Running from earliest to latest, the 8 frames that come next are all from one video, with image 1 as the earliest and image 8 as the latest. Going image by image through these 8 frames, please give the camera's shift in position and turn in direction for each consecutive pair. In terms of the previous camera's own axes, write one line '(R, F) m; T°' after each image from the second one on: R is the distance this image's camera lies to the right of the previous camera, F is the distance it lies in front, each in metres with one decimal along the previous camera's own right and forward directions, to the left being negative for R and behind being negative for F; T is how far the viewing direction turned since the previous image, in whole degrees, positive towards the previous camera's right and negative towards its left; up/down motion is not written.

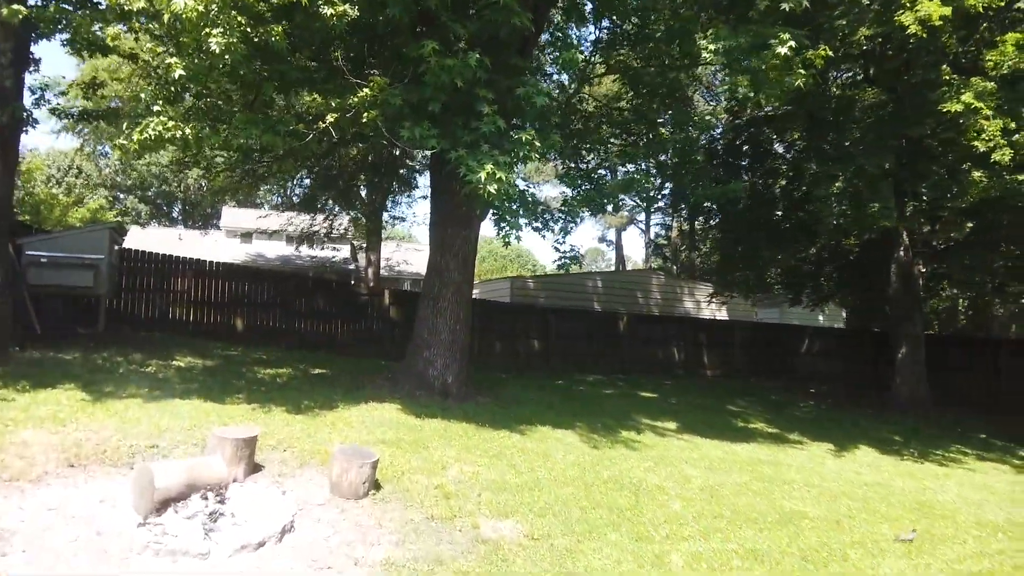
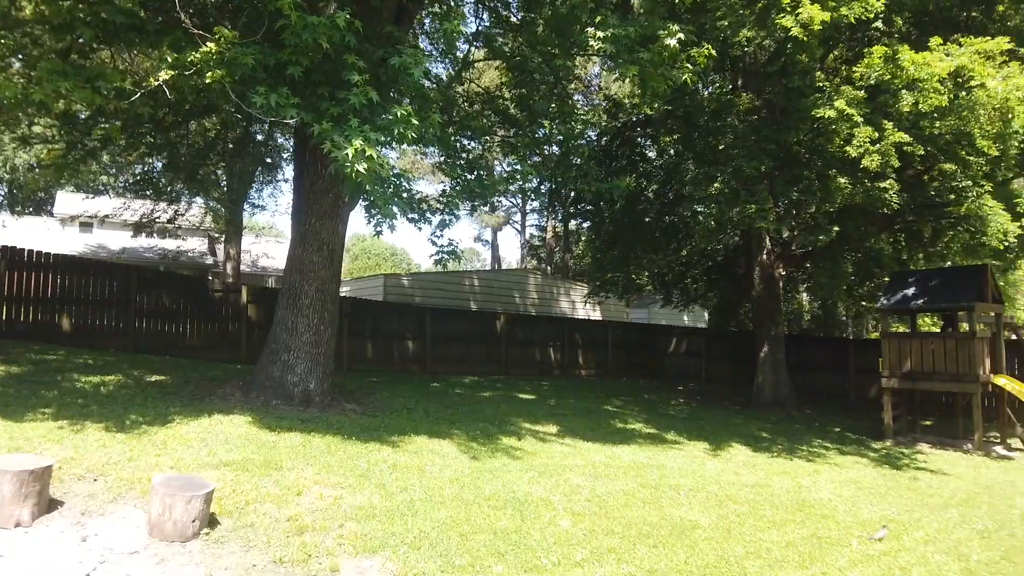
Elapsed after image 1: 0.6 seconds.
(0.0, +0.7) m; +10°
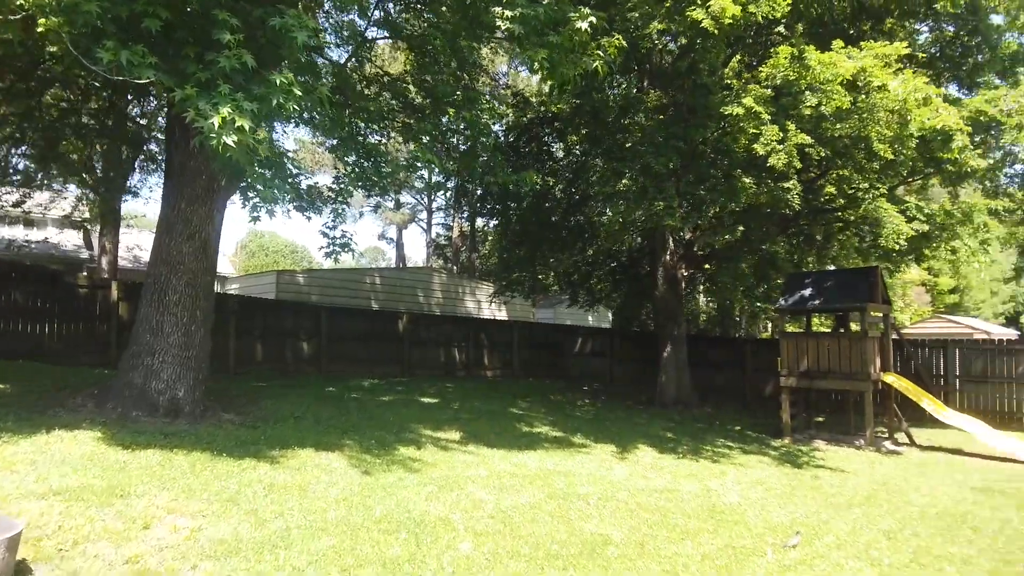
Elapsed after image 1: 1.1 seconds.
(+0.1, +0.6) m; +8°
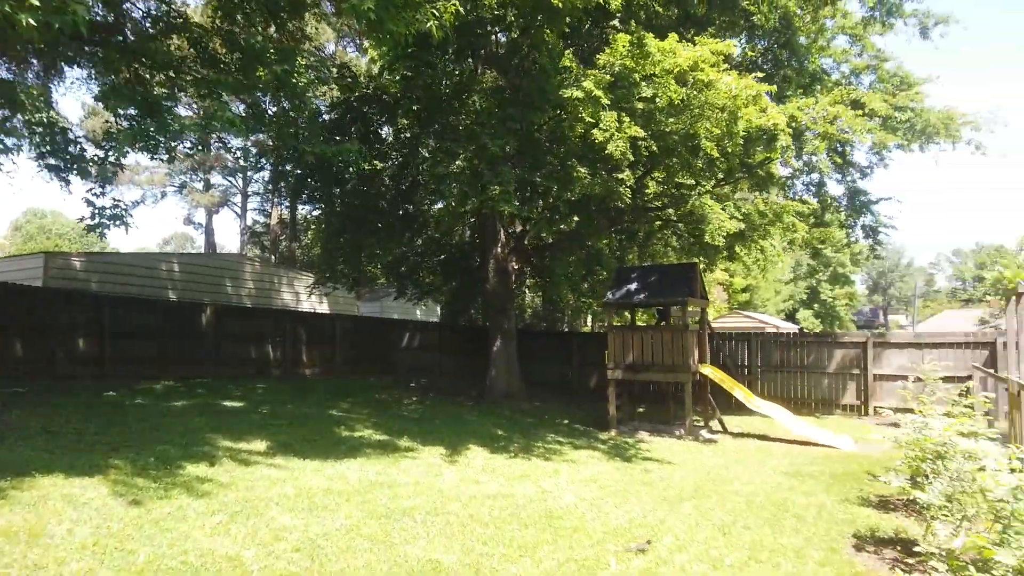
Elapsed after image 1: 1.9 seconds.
(+0.1, +0.7) m; +14°
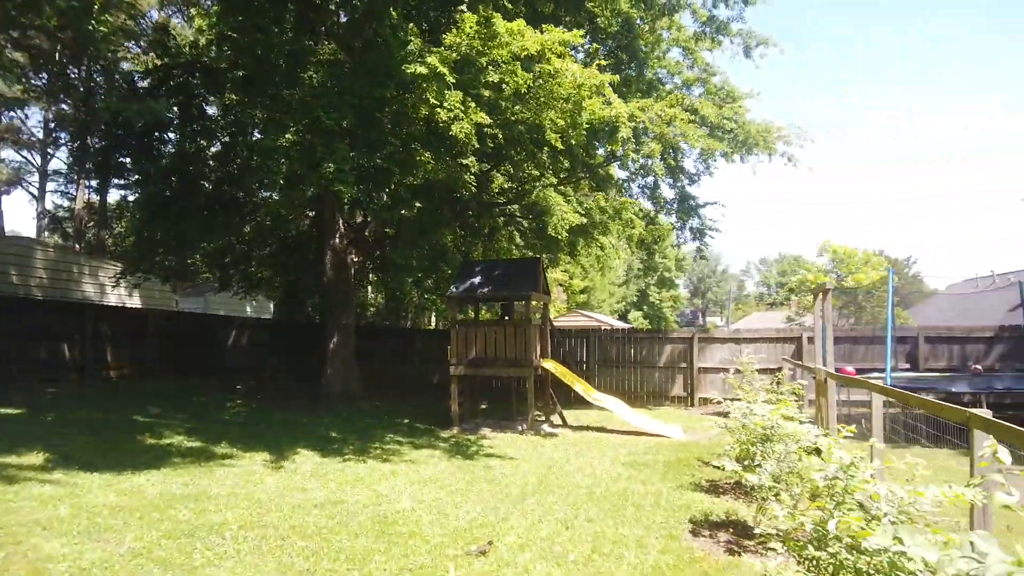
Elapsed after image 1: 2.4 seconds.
(+0.1, +0.4) m; +13°
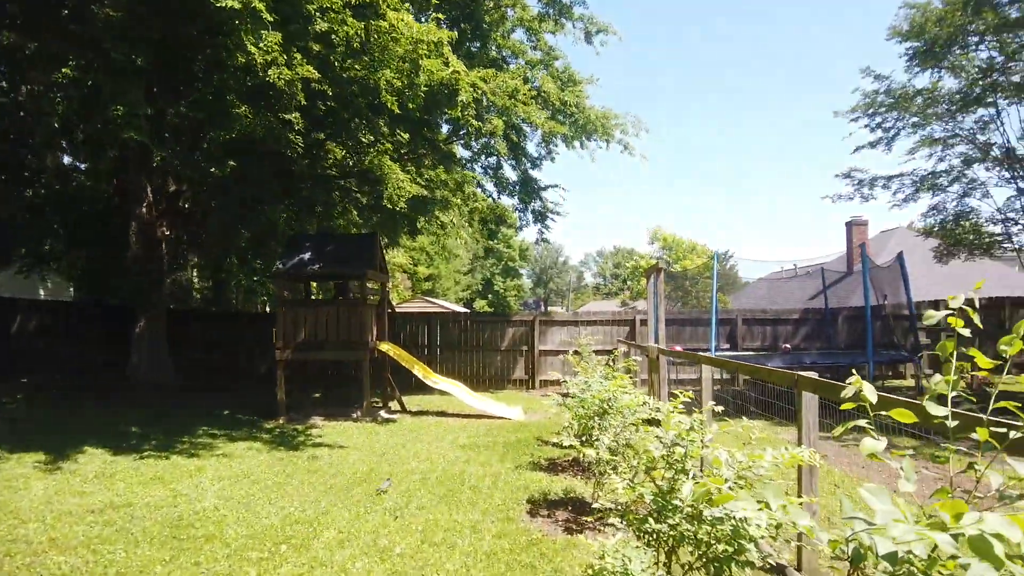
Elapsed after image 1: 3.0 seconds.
(+0.1, +0.5) m; +13°
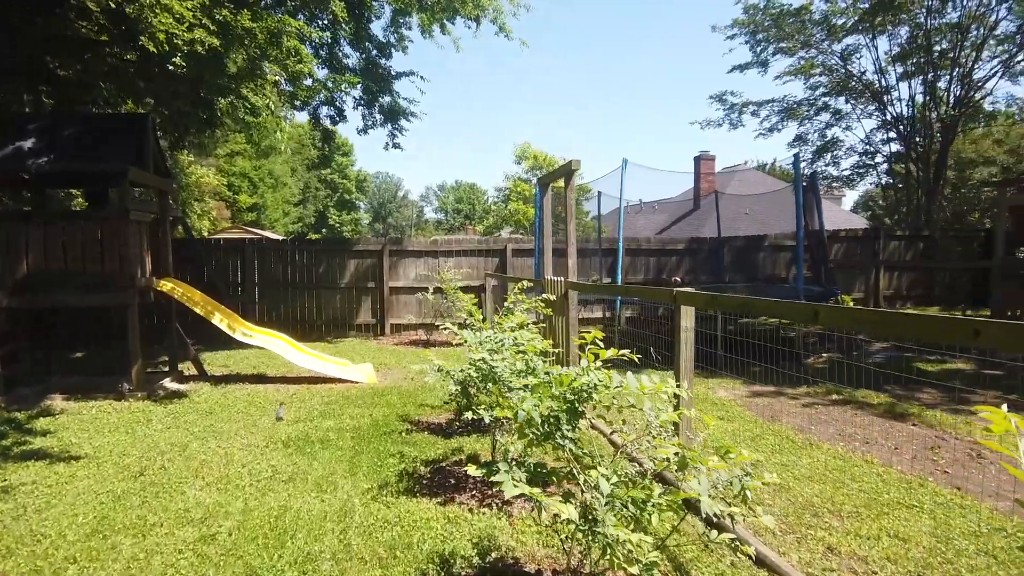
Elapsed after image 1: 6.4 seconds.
(-0.1, +2.8) m; +14°
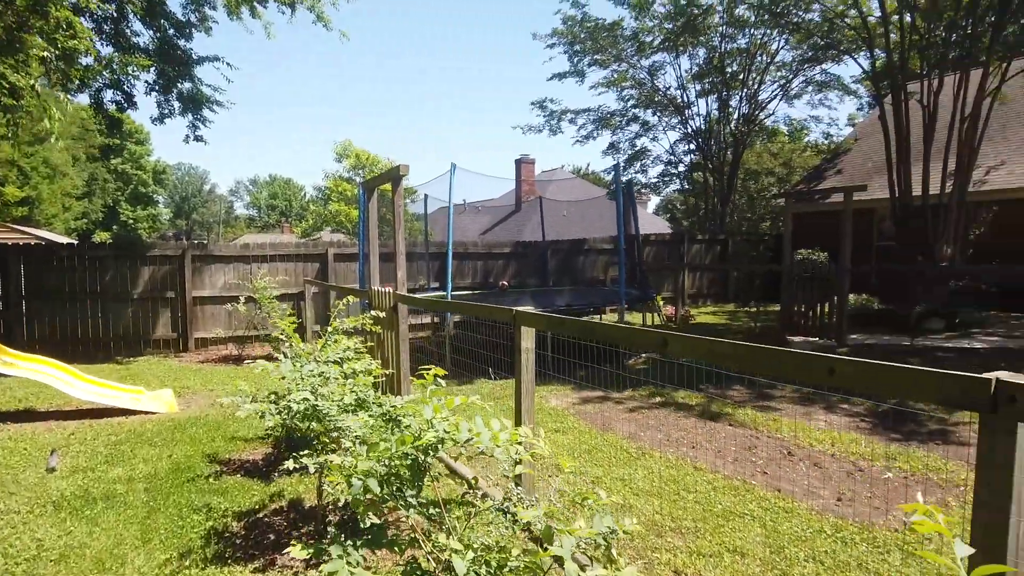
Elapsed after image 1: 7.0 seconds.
(0.0, +0.3) m; +15°
